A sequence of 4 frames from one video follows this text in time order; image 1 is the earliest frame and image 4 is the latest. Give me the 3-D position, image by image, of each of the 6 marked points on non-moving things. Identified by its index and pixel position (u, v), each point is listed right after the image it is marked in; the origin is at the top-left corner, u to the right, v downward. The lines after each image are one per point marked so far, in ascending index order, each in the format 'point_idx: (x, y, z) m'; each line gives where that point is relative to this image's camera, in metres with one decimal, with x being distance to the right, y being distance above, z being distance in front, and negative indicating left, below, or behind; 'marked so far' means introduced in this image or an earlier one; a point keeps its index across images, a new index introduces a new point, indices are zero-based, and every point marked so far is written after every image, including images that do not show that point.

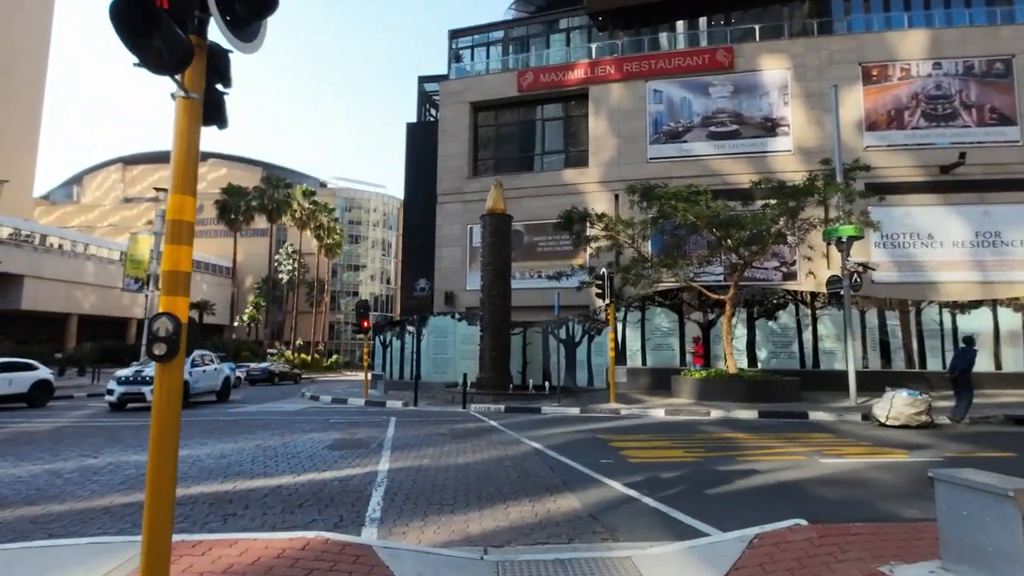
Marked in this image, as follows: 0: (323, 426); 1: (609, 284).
0: (-5.0, -3.7, +14.9) m
1: (+3.4, +0.2, +19.1) m
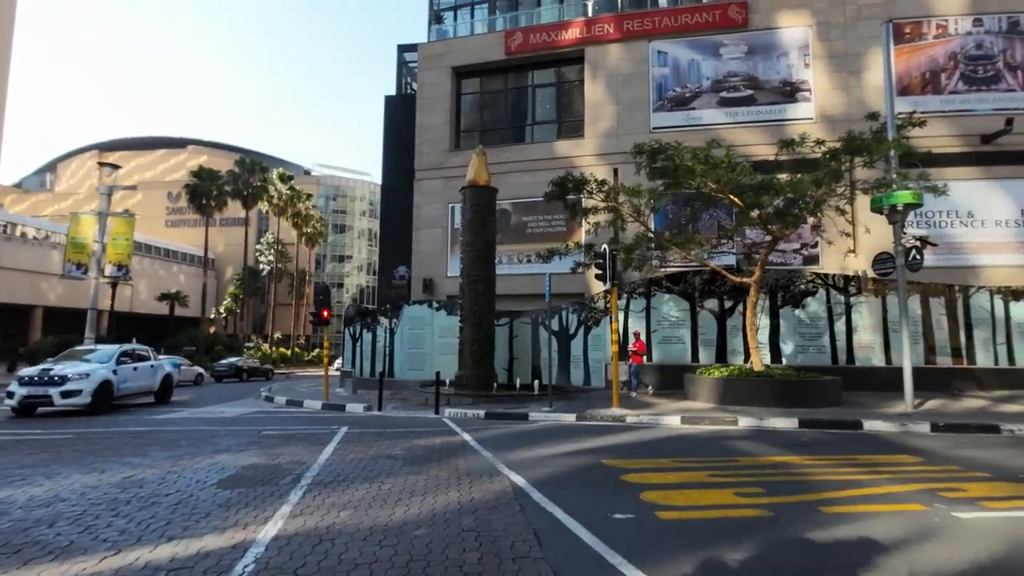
0: (-5.5, -3.2, +11.5) m
1: (+2.9, +0.7, +15.9) m
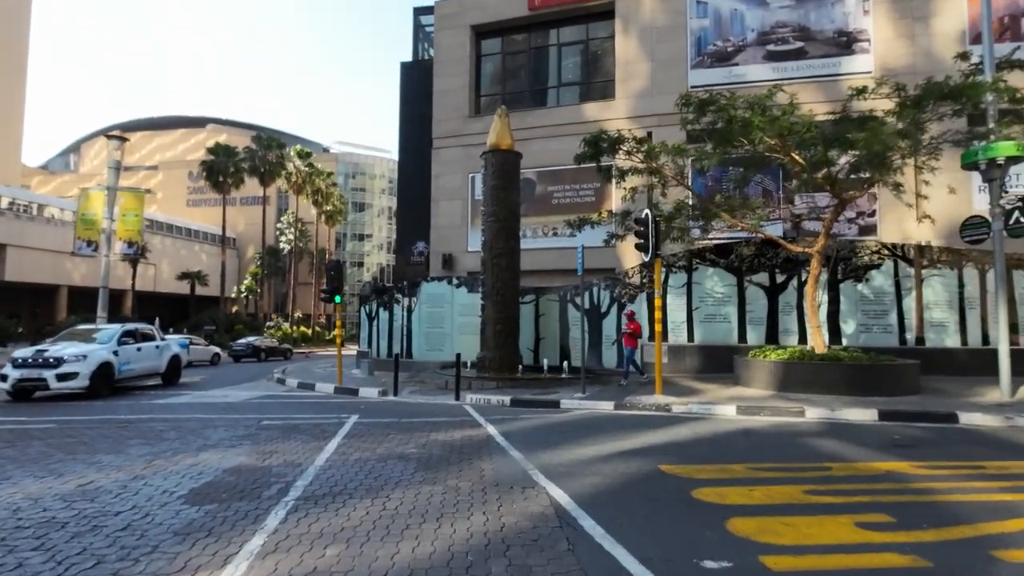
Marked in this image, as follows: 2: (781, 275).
0: (-4.9, -2.6, +10.1) m
1: (+3.6, +1.4, +14.0) m
2: (+8.2, +0.4, +17.1) m
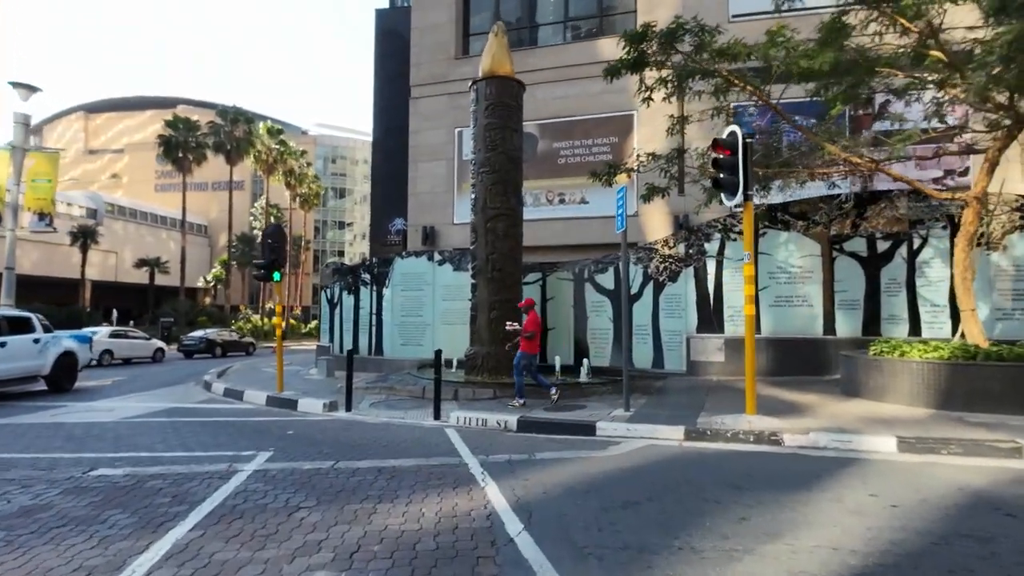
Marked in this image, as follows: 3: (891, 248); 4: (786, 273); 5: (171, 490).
0: (-4.7, -2.1, +5.2) m
1: (+3.7, +2.1, +9.2) m
2: (+8.3, +1.0, +12.5) m
3: (+8.4, +0.9, +12.5) m
4: (+6.3, +0.3, +12.9) m
5: (-3.6, -2.1, +5.9) m
